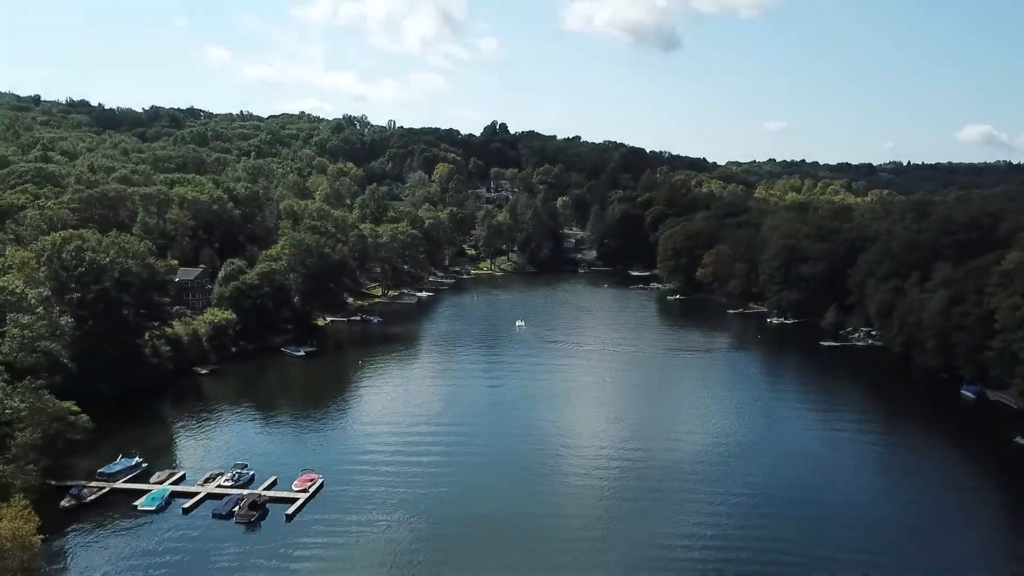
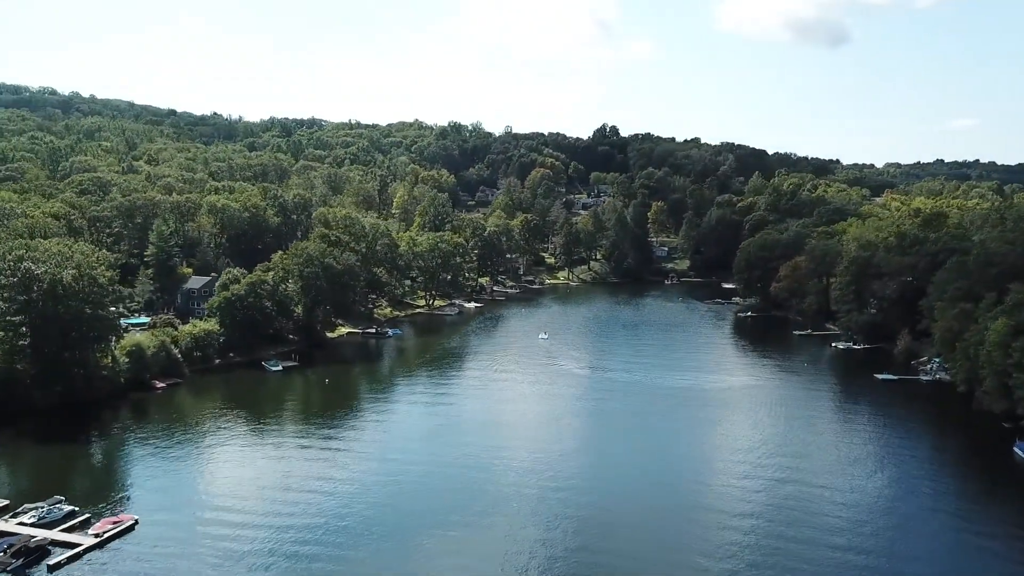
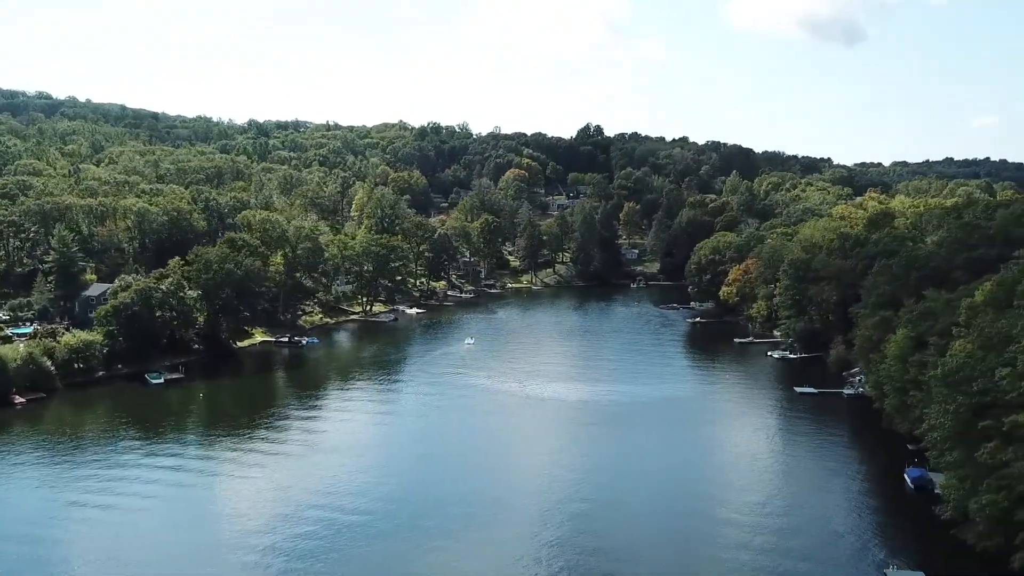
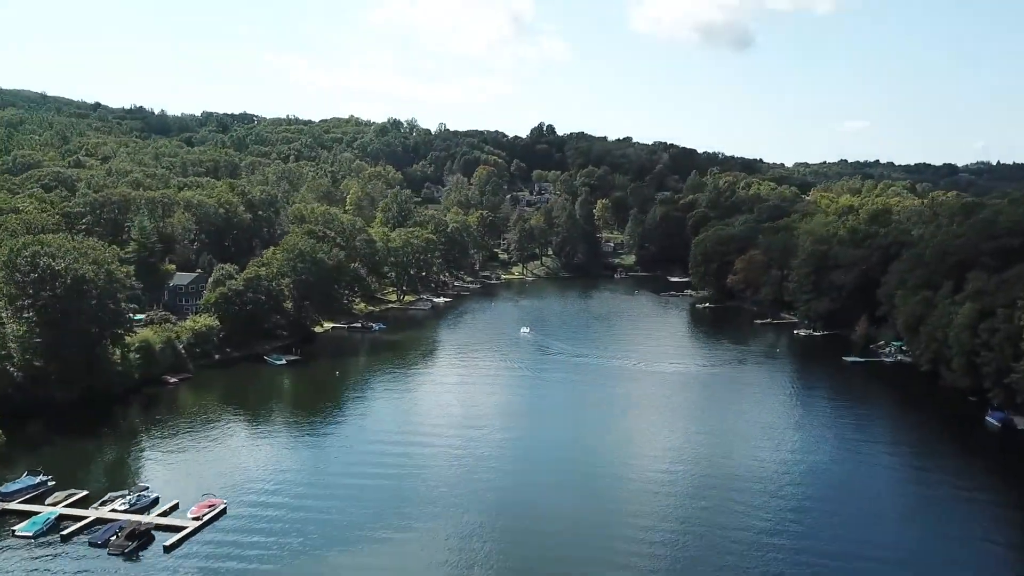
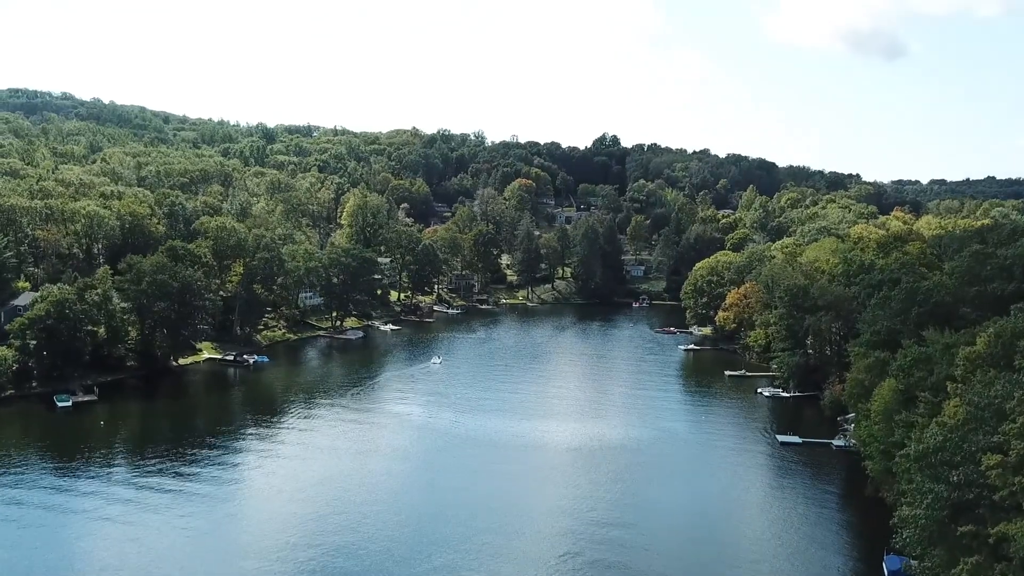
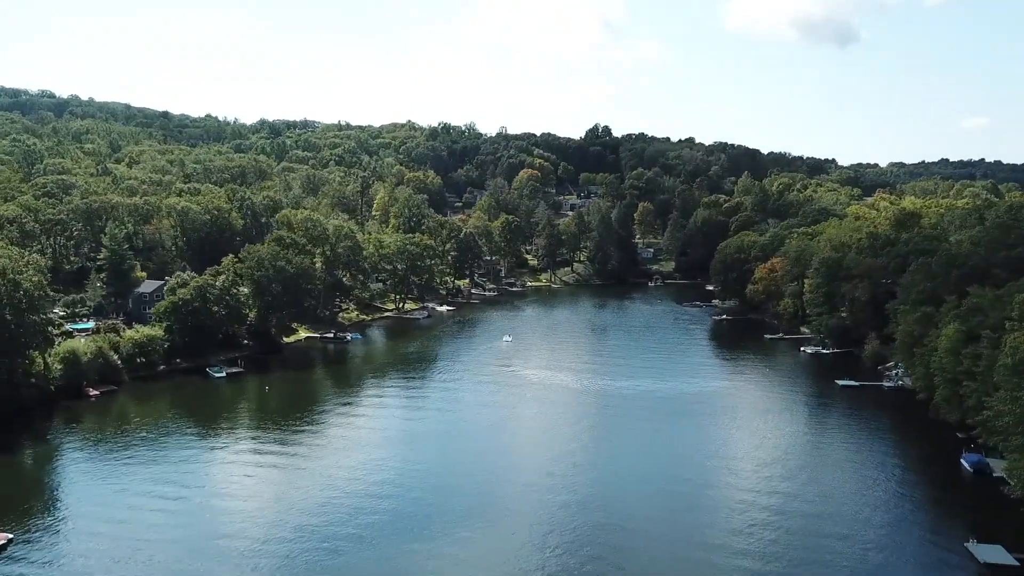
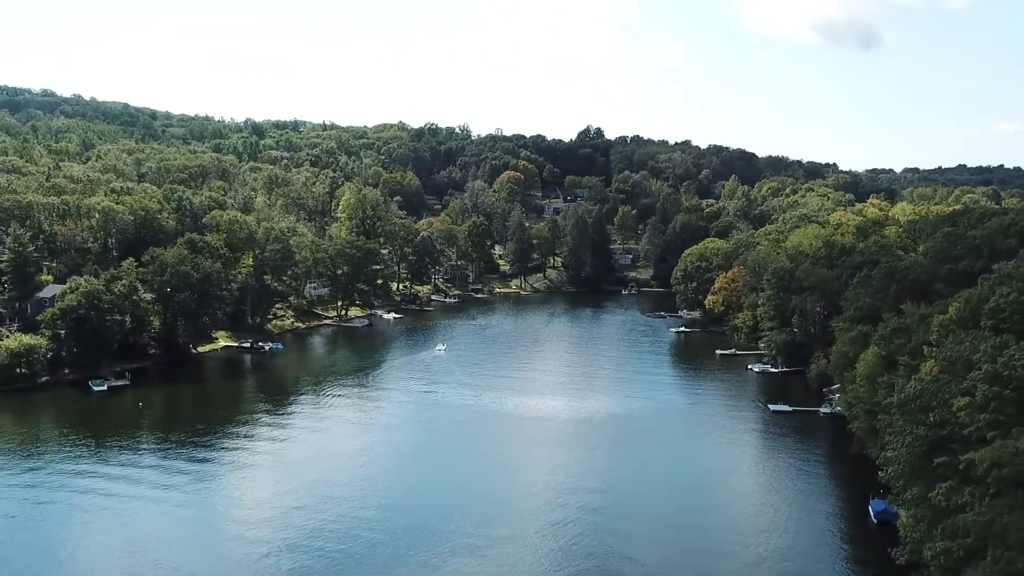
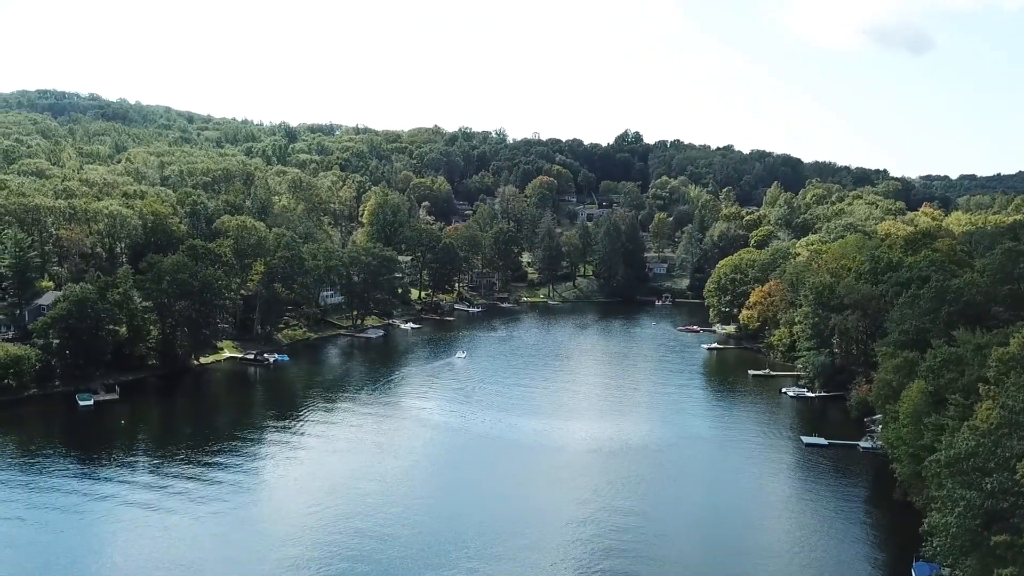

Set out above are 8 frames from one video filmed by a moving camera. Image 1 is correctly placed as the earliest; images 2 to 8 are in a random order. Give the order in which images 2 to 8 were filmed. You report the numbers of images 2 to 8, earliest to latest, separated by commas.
4, 2, 6, 3, 7, 5, 8
